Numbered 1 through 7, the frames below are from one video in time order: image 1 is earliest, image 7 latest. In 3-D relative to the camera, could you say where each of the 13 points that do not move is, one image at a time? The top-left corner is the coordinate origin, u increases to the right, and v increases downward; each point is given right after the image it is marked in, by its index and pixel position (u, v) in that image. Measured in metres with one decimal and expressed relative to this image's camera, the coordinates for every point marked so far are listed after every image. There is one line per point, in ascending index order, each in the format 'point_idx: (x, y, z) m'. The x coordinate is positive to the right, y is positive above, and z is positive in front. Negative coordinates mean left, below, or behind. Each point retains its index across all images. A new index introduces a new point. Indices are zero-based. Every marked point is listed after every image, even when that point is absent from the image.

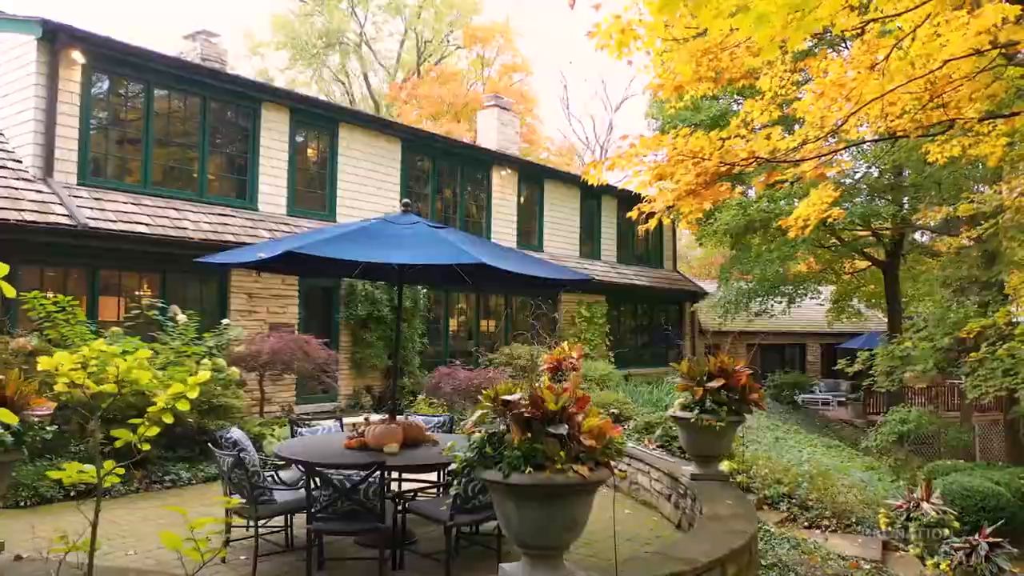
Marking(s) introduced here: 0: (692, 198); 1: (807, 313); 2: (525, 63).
0: (+1.1, +0.6, +5.5) m
1: (+5.7, -0.5, +17.4) m
2: (+0.2, +5.1, +20.3) m
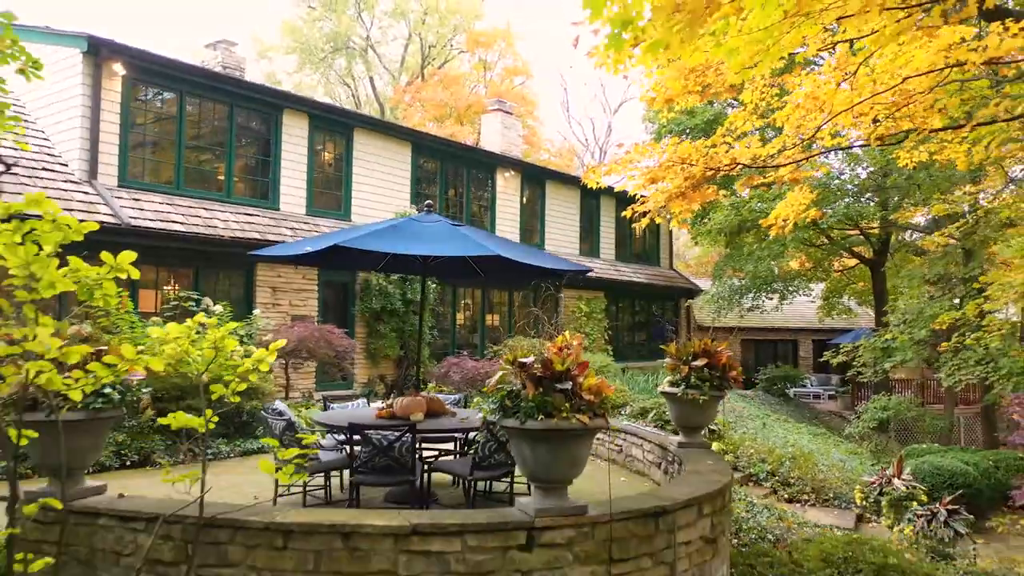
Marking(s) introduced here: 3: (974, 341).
0: (+1.1, +0.6, +6.1) m
1: (+5.7, -0.5, +18.0) m
2: (+0.2, +5.1, +20.9) m
3: (+4.3, -0.5, +8.4) m
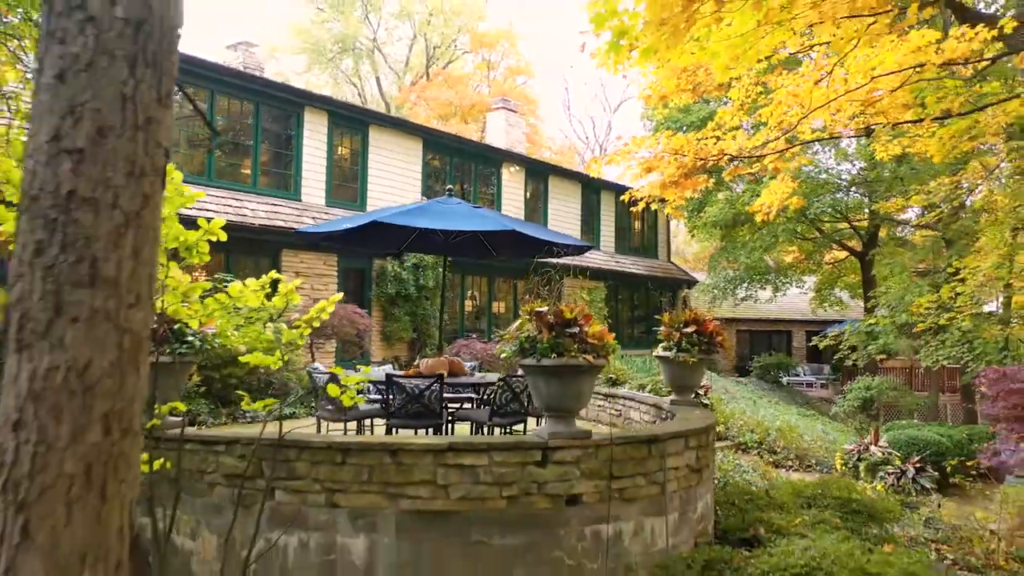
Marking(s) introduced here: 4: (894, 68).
0: (+1.2, +0.8, +6.7) m
1: (+5.8, -0.3, +18.6) m
2: (+0.3, +5.3, +21.5) m
3: (+4.3, -0.3, +9.0) m
4: (+2.3, +1.3, +5.3) m
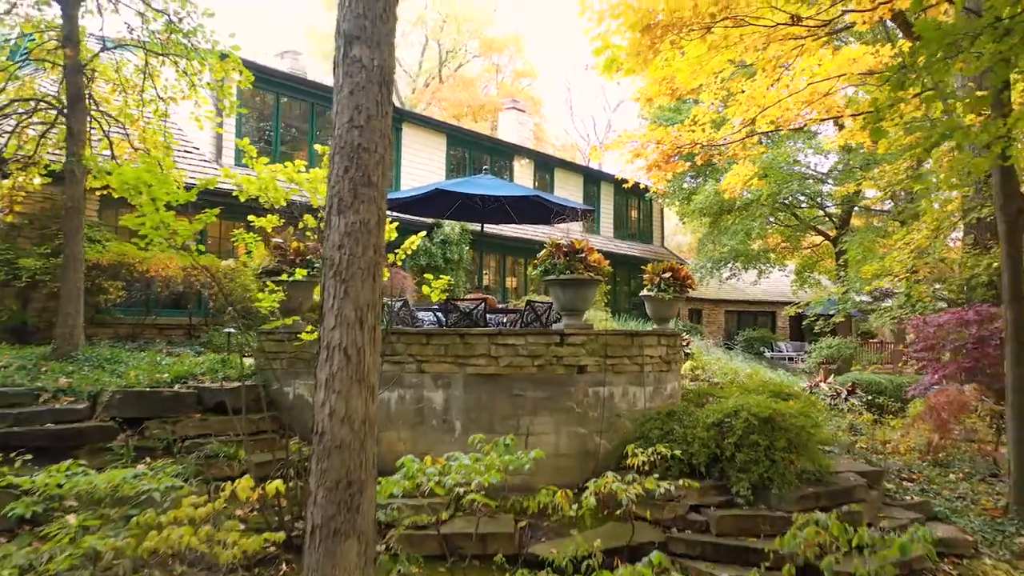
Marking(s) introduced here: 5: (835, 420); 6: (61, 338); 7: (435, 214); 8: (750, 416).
0: (+1.4, +1.1, +8.4) m
1: (+6.0, 0.0, +20.3) m
2: (+0.5, +5.6, +23.2) m
3: (+4.5, 0.0, +10.7) m
4: (+2.5, +1.7, +7.0) m
5: (+2.7, -1.1, +7.6) m
6: (-2.8, -0.3, +5.6) m
7: (-0.7, +0.7, +8.1) m
8: (+1.3, -0.7, +4.9) m
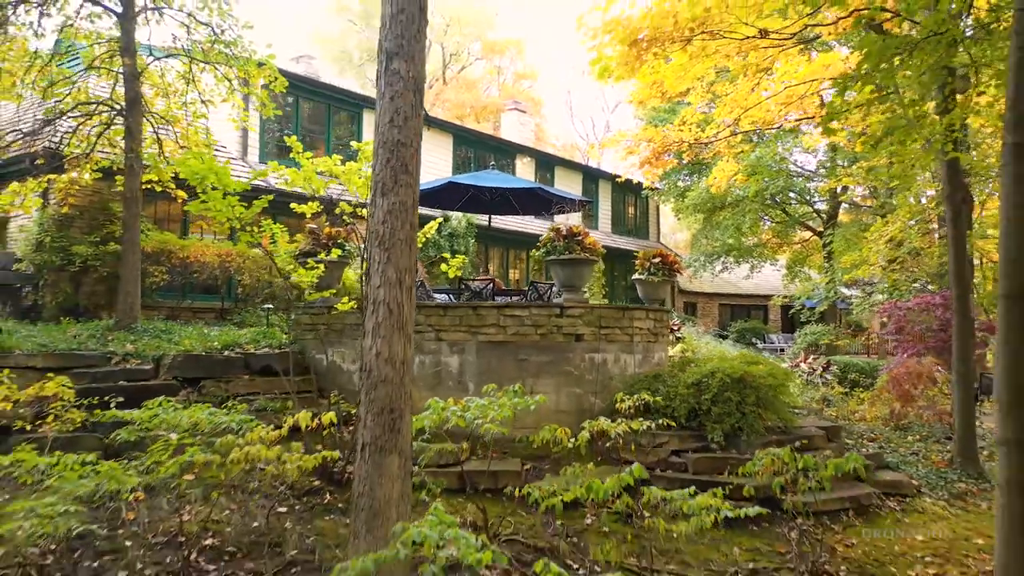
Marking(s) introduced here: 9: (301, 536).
0: (+1.4, +1.3, +9.2) m
1: (+6.0, +0.2, +21.1) m
2: (+0.5, +5.8, +23.9) m
3: (+4.6, +0.2, +11.4) m
4: (+2.5, +1.8, +7.8) m
5: (+2.8, -1.0, +8.4) m
6: (-2.7, -0.2, +6.3) m
7: (-0.7, +0.8, +8.9) m
8: (+1.3, -0.5, +5.6) m
9: (-1.1, -1.2, +4.6) m
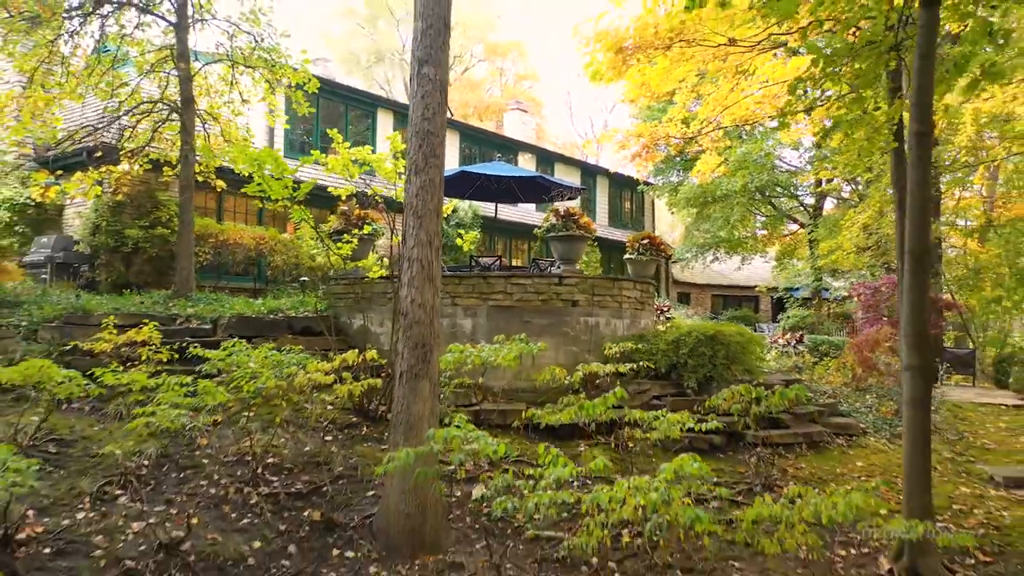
0: (+1.5, +1.5, +10.1) m
1: (+6.1, +0.4, +22.0) m
2: (+0.5, +6.0, +24.9) m
3: (+4.6, +0.4, +12.4) m
4: (+2.5, +2.0, +8.7) m
5: (+2.8, -0.8, +9.4) m
6: (-2.7, 0.0, +7.3) m
7: (-0.6, +1.0, +9.9) m
8: (+1.4, -0.3, +6.6) m
9: (-1.0, -1.0, +5.5) m
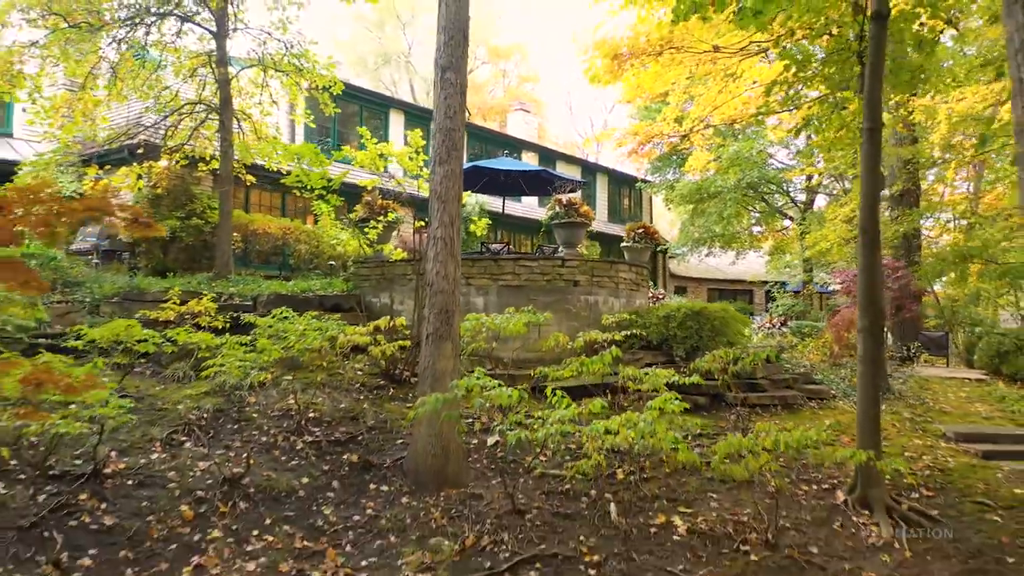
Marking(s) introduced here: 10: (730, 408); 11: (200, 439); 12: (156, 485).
0: (+1.5, +1.6, +10.9) m
1: (+6.2, +0.5, +22.8) m
2: (+0.6, +6.1, +25.7) m
3: (+4.7, +0.5, +13.2) m
4: (+2.6, +2.2, +9.5) m
5: (+2.9, -0.6, +10.1) m
6: (-2.6, +0.2, +8.1) m
7: (-0.5, +1.2, +10.6) m
8: (+1.5, -0.2, +7.4) m
9: (-1.0, -0.9, +6.3) m
10: (+1.6, -0.9, +6.6) m
11: (-1.9, -0.9, +5.6) m
12: (-2.0, -1.1, +5.0) m
